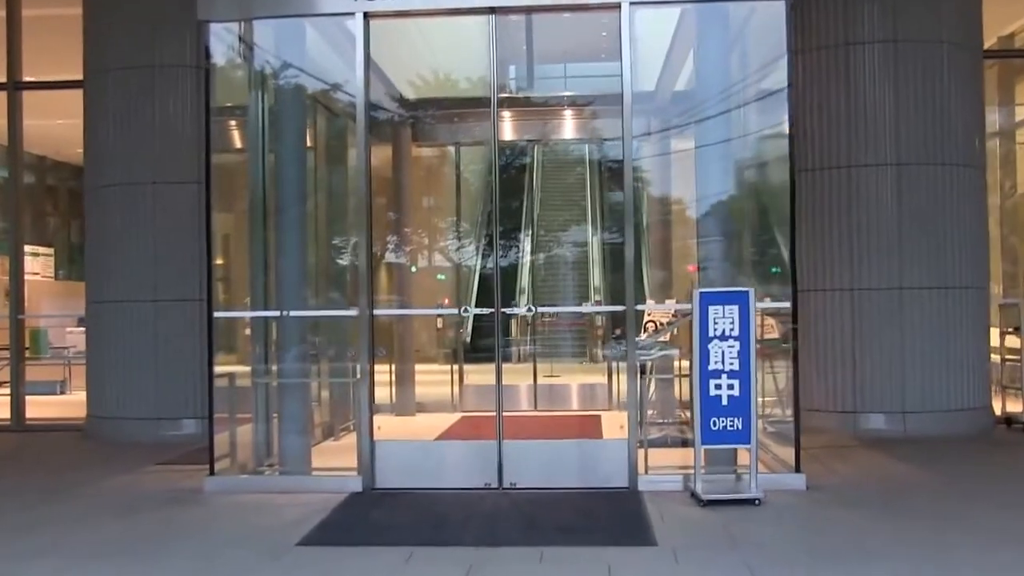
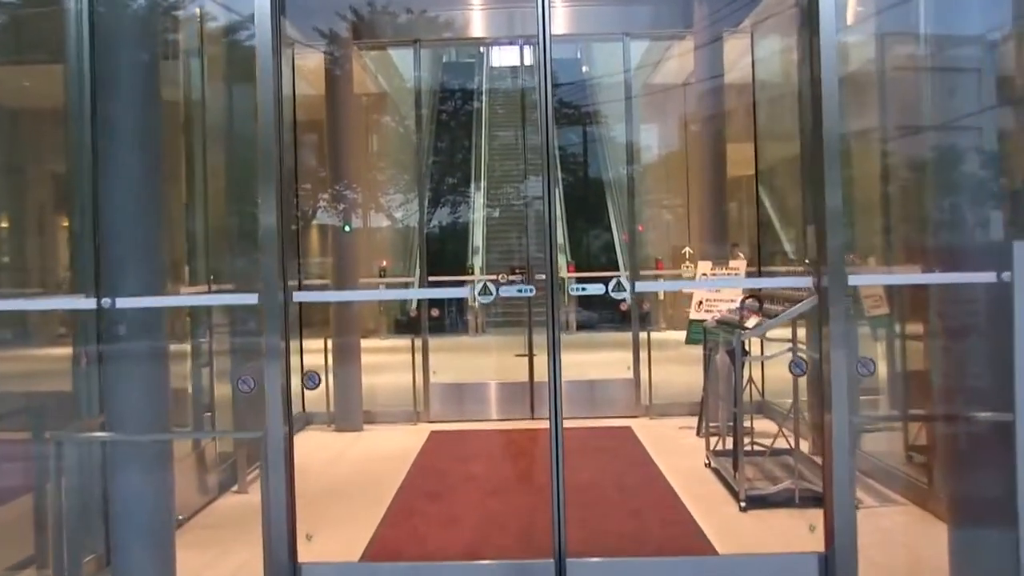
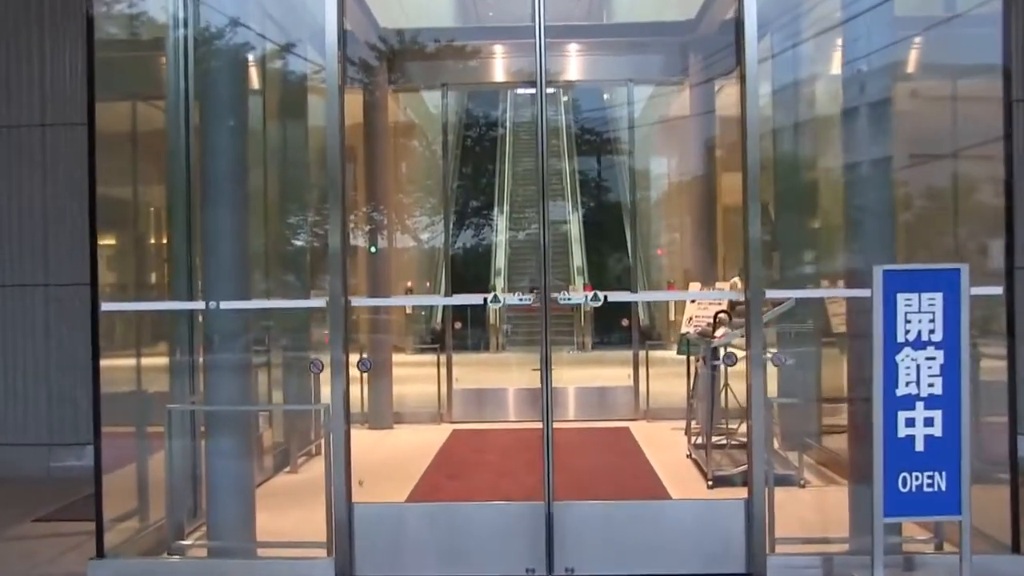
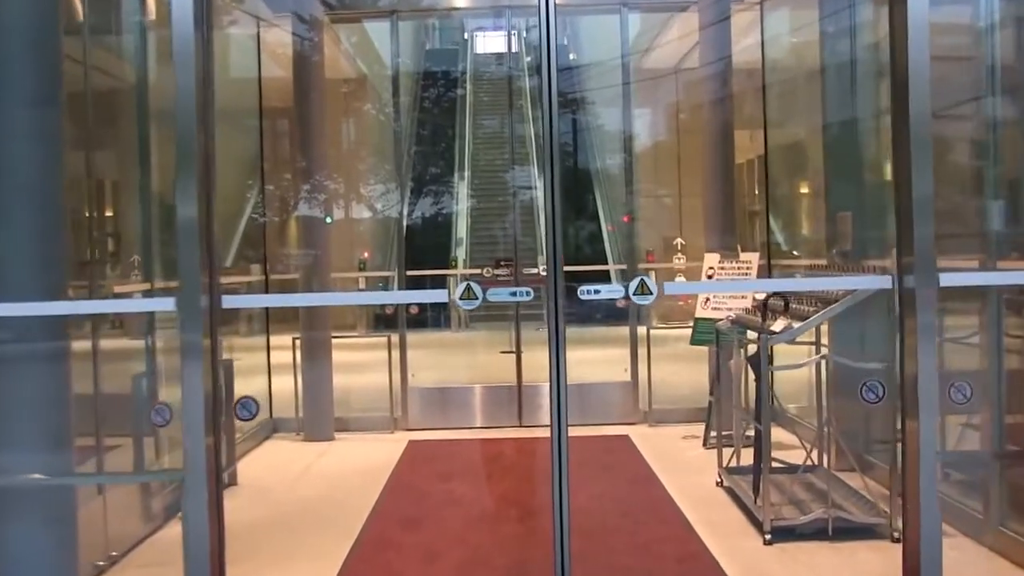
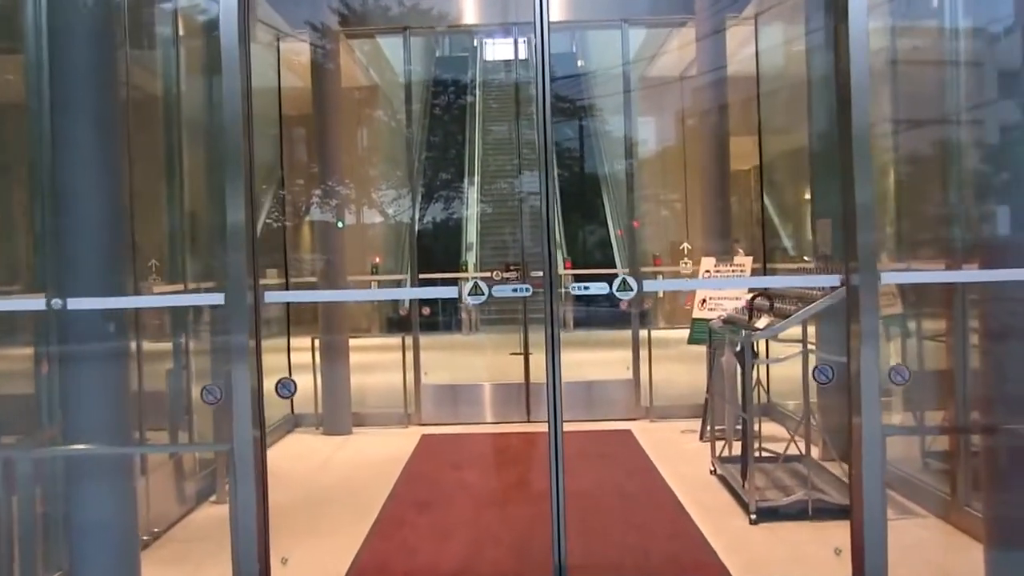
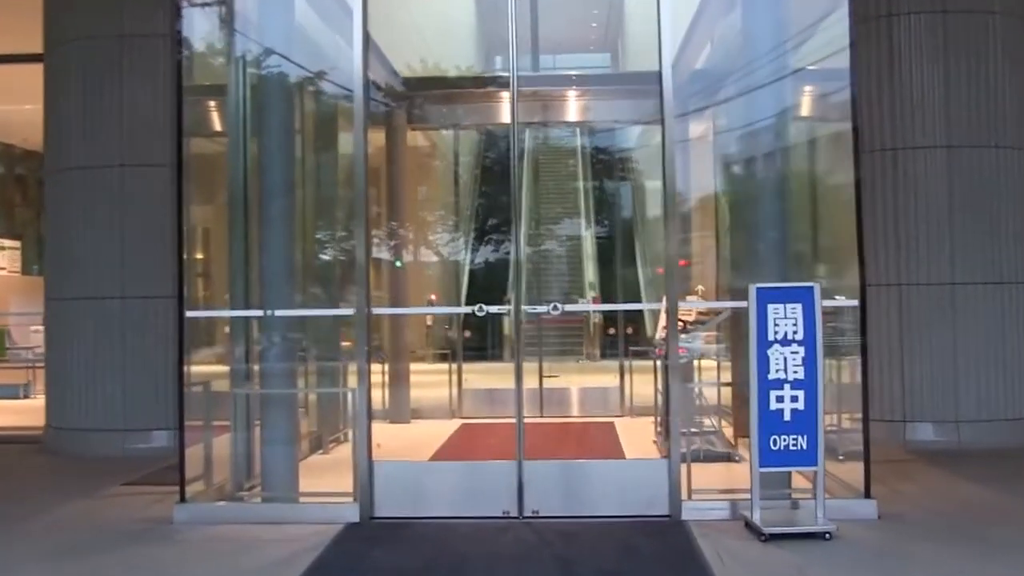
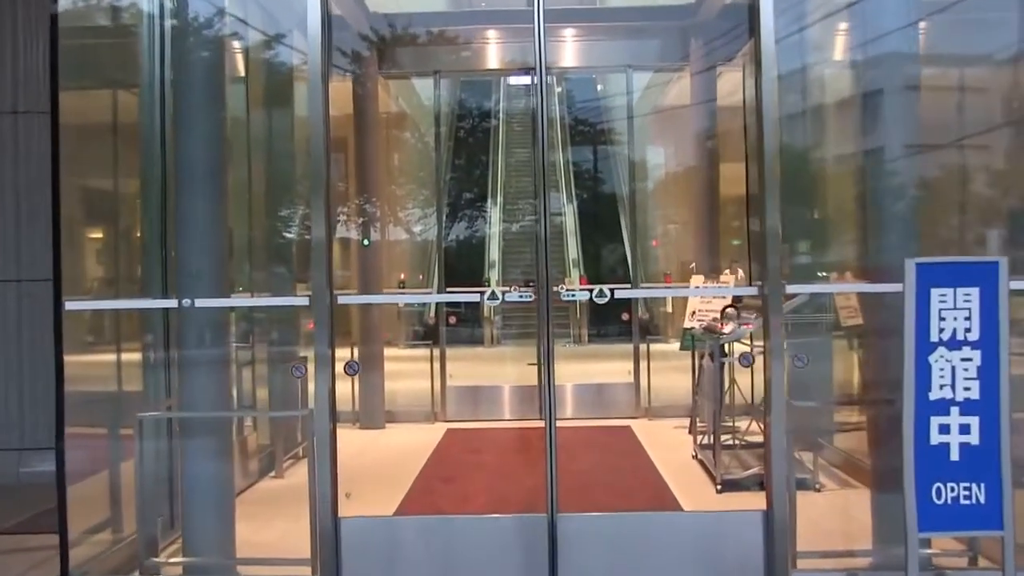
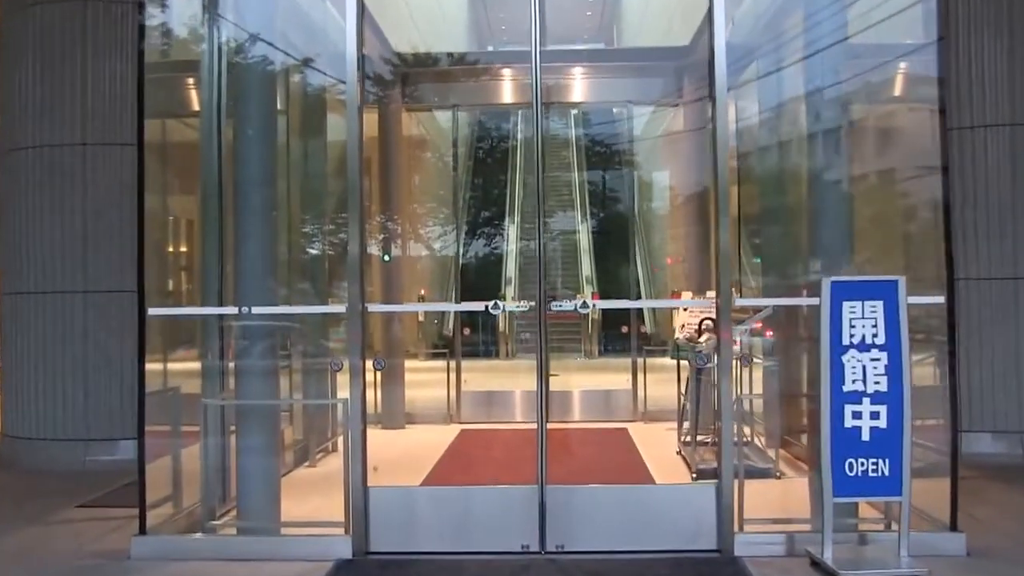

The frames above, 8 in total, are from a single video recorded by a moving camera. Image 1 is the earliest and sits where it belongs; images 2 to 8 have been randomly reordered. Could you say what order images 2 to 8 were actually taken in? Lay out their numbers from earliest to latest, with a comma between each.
6, 8, 3, 7, 2, 5, 4
